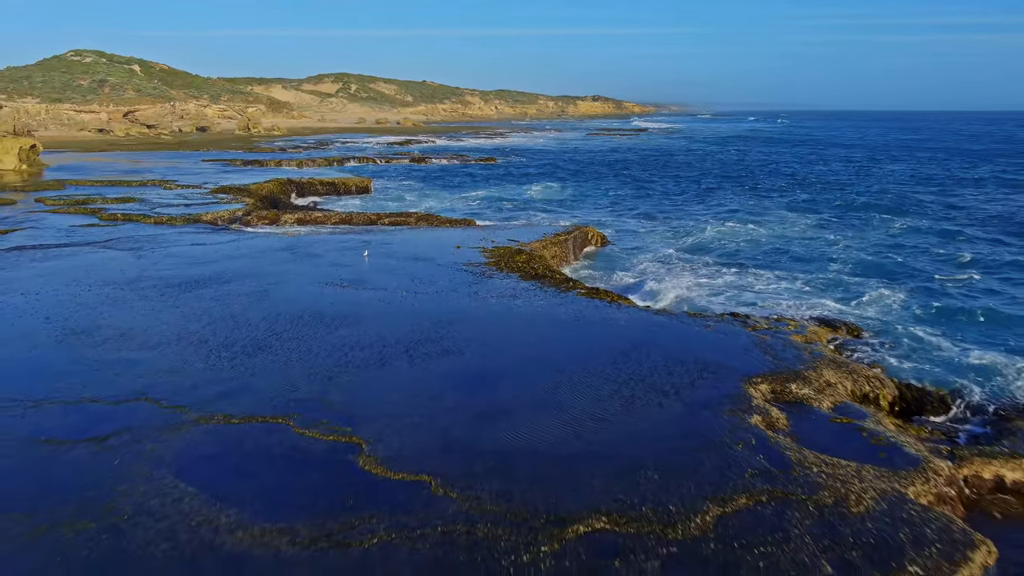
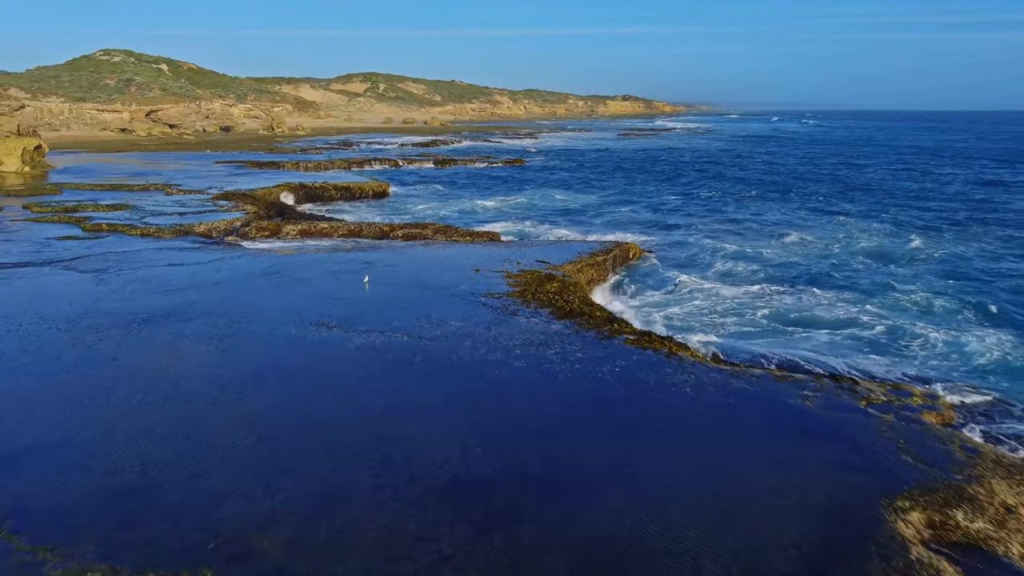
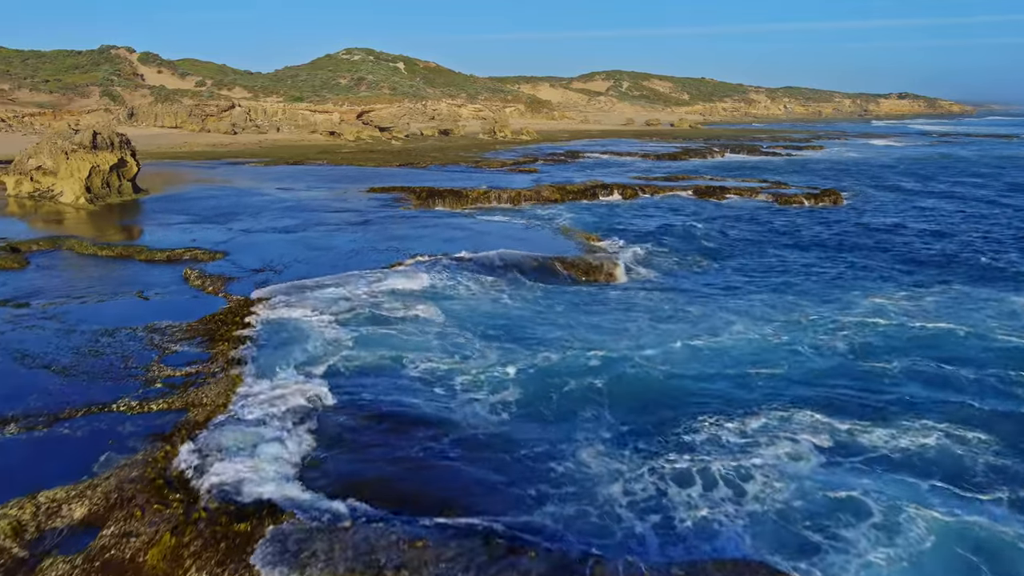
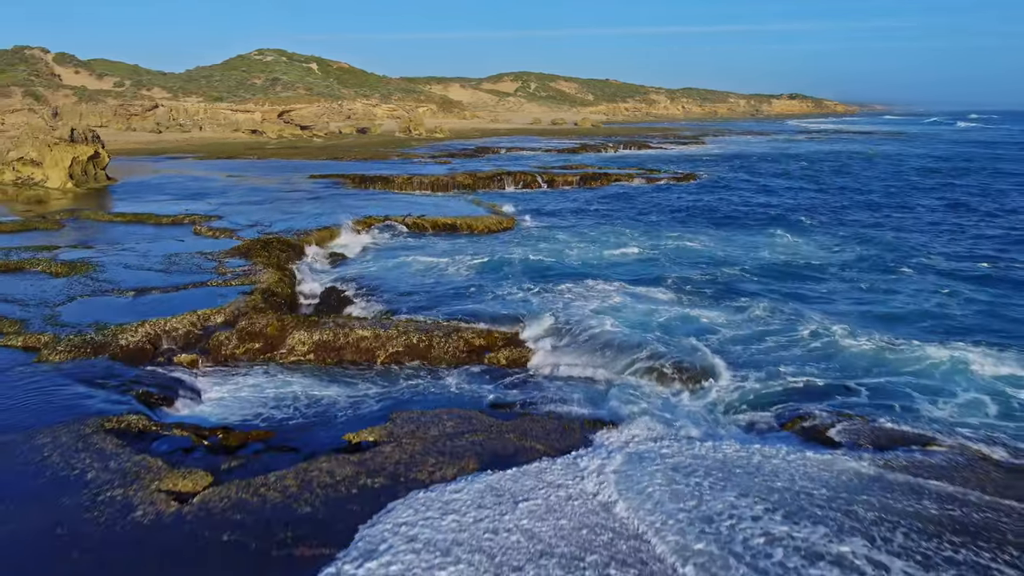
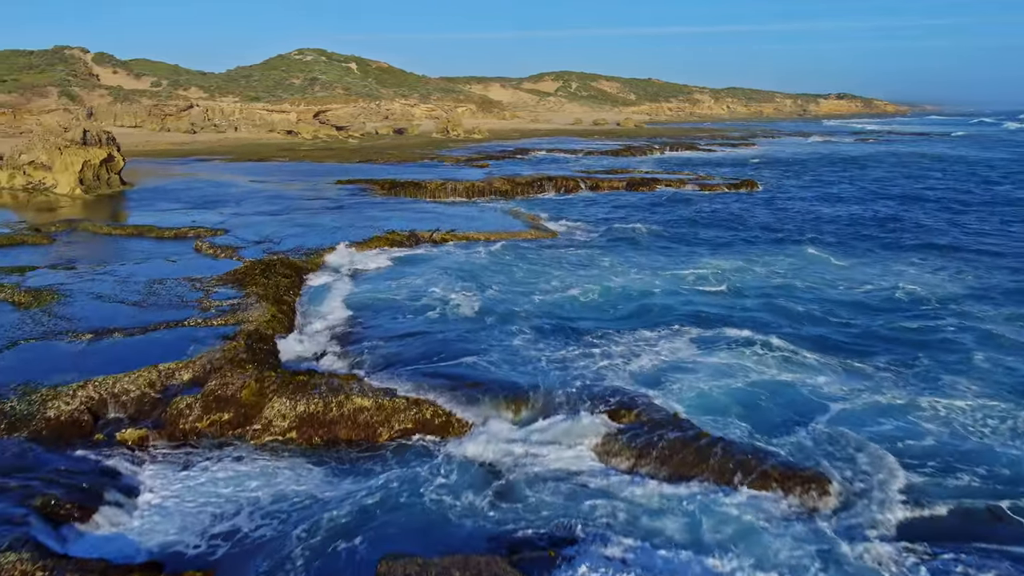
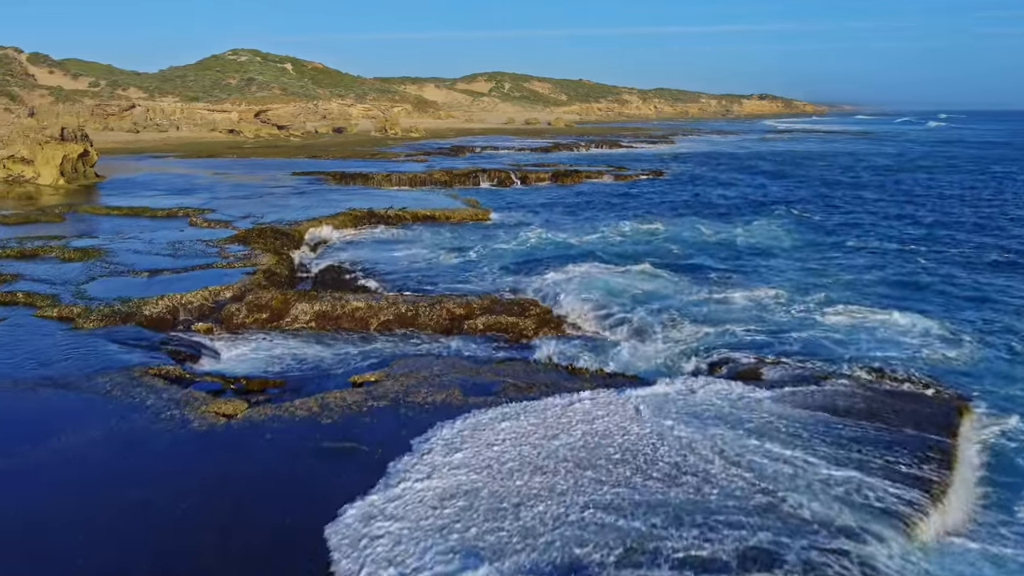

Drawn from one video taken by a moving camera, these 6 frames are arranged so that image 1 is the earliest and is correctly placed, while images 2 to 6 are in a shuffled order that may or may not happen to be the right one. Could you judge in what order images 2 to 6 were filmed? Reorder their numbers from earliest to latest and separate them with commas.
2, 6, 4, 5, 3
